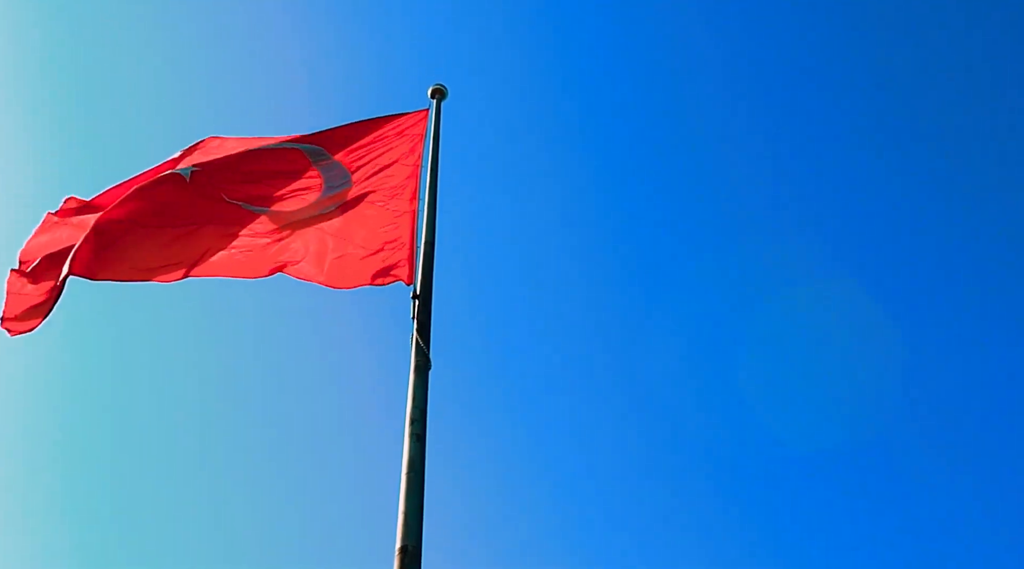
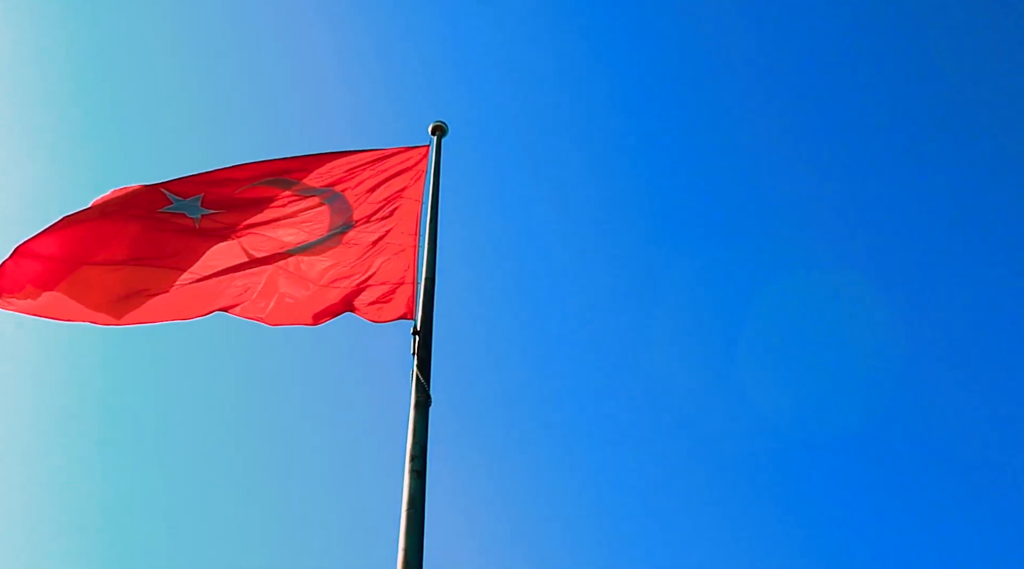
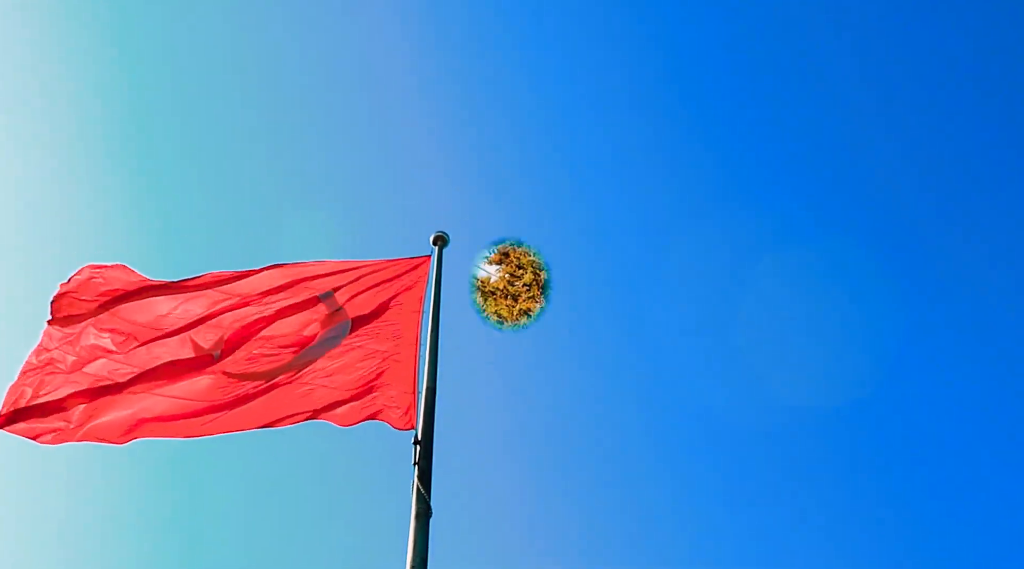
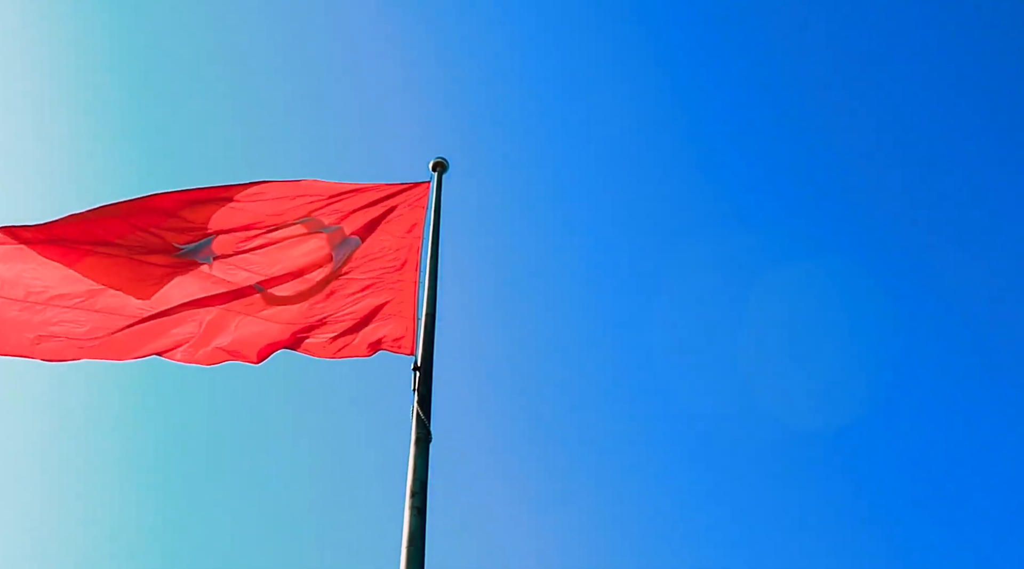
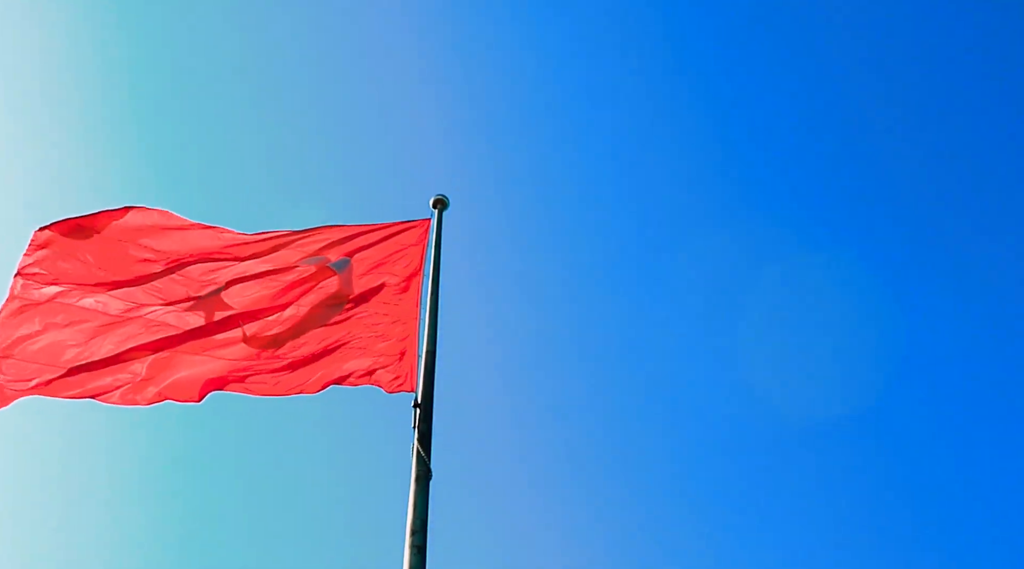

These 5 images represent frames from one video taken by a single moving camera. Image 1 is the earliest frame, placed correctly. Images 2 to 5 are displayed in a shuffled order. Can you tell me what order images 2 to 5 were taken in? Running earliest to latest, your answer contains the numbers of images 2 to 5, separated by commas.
2, 4, 5, 3
